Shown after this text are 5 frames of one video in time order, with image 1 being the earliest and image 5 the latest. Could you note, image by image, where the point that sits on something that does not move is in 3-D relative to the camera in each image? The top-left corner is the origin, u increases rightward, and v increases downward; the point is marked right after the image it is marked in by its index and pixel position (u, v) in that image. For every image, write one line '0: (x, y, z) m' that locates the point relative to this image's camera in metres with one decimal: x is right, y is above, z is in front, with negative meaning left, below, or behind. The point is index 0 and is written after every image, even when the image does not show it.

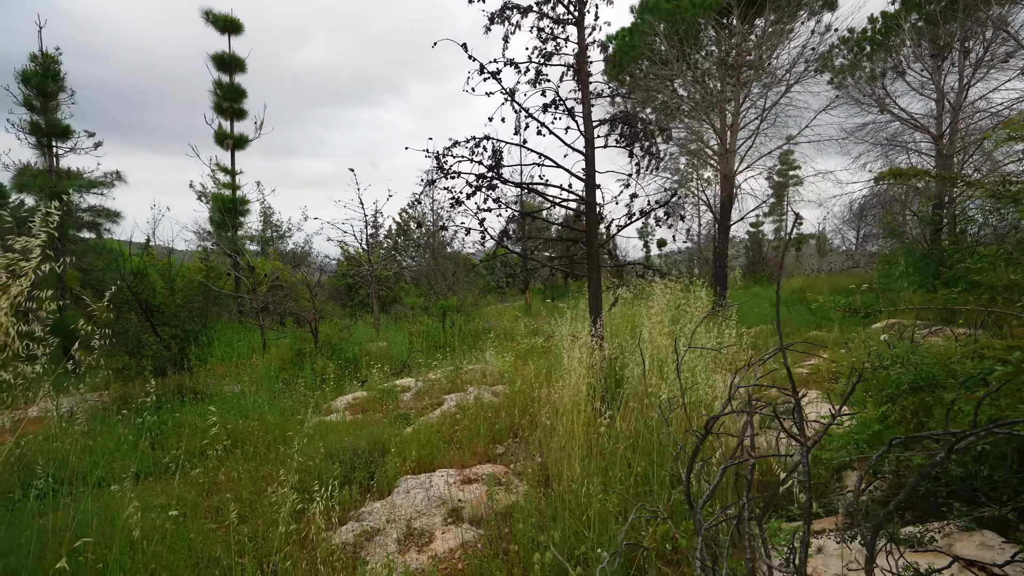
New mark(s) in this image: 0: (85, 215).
0: (-7.6, +1.3, +8.9) m
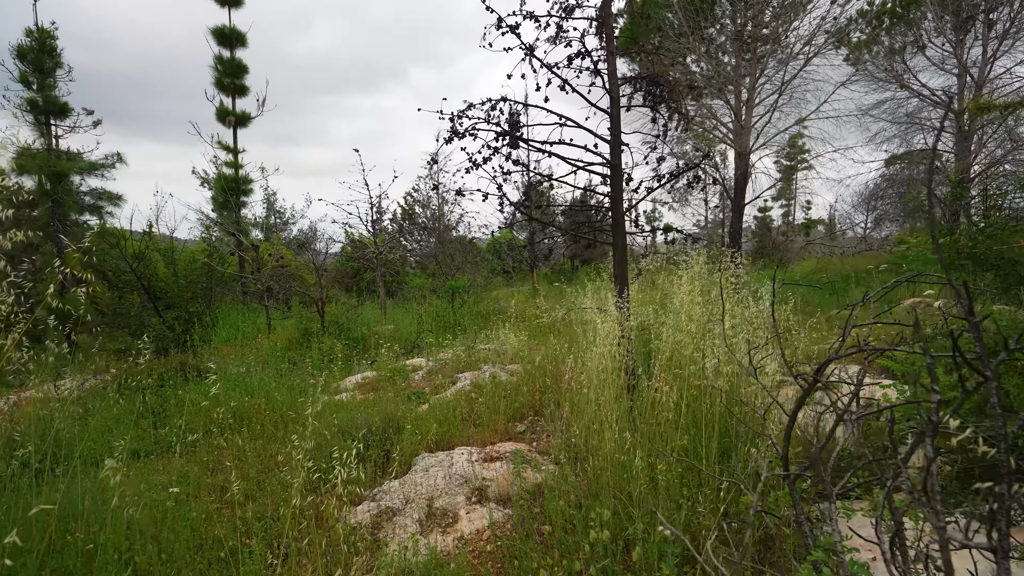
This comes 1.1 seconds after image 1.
0: (-7.4, +1.6, +8.7) m
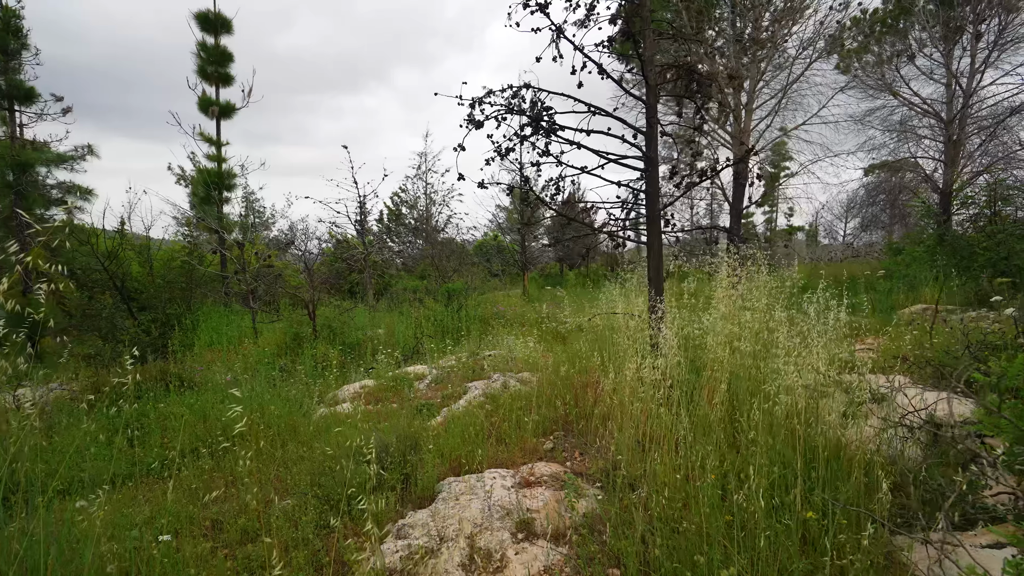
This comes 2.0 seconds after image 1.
0: (-7.4, +1.6, +8.0) m
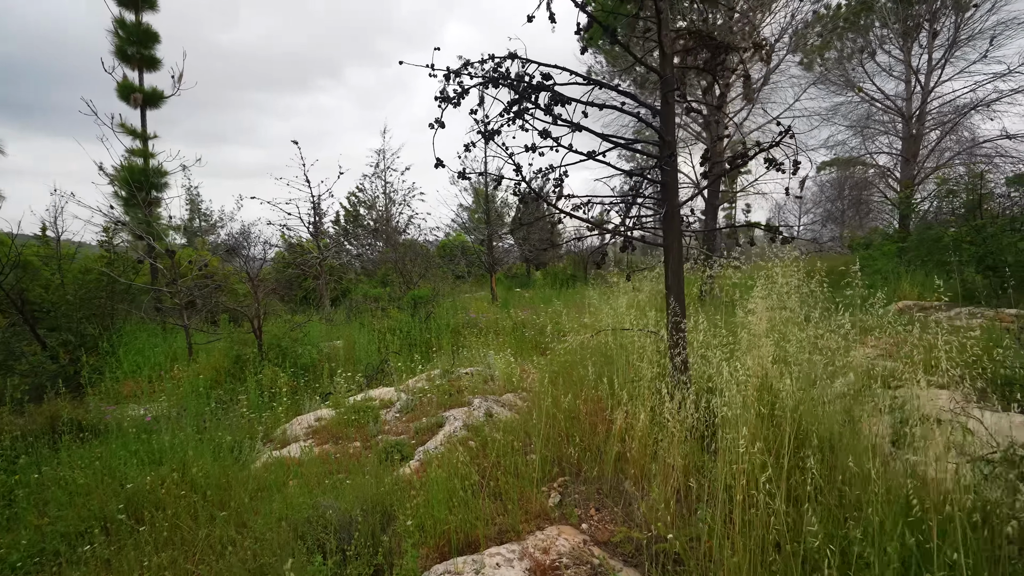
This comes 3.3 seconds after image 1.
0: (-7.8, +1.3, +6.7) m
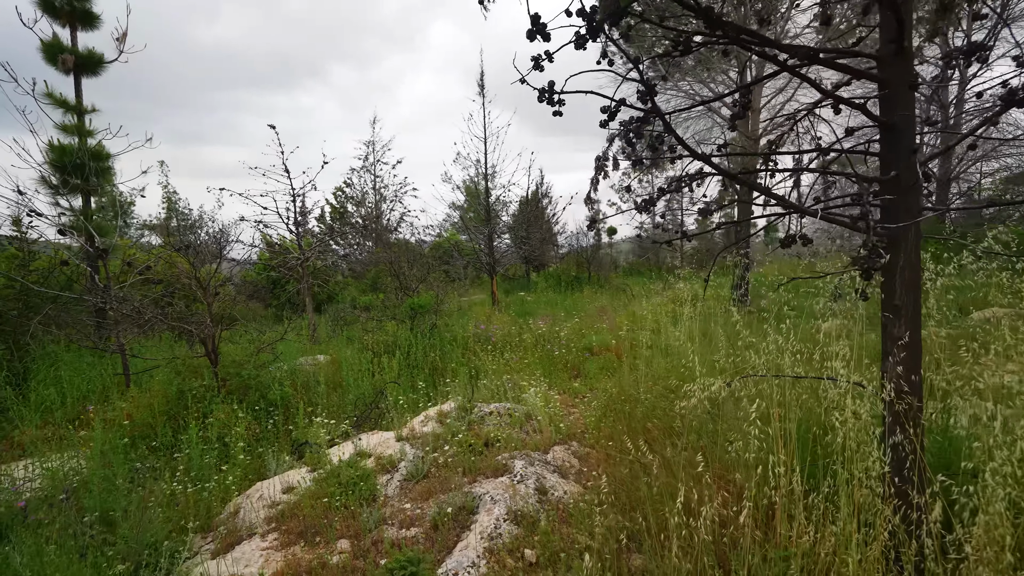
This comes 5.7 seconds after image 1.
0: (-7.5, +1.2, +5.1) m
